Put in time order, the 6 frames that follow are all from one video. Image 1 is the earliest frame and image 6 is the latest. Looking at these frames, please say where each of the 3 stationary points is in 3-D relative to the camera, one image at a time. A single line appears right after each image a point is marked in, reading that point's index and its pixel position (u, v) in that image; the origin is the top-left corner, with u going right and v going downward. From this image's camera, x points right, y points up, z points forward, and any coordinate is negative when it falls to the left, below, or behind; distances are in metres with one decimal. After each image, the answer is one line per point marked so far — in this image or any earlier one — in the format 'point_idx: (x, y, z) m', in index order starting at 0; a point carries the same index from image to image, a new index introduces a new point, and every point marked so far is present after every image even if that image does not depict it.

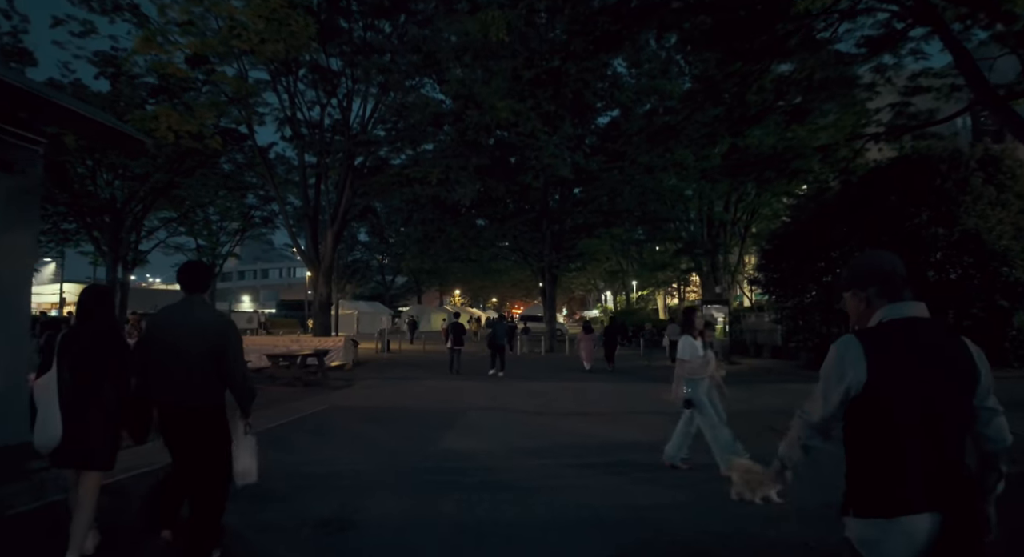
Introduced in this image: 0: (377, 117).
0: (-4.5, +5.4, +17.9) m
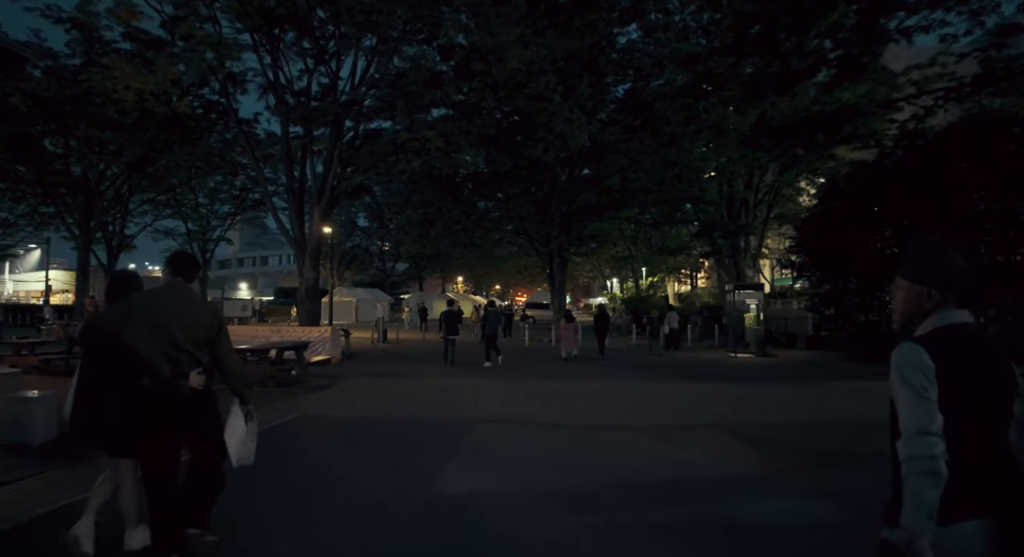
0: (-4.2, +5.9, +15.9) m
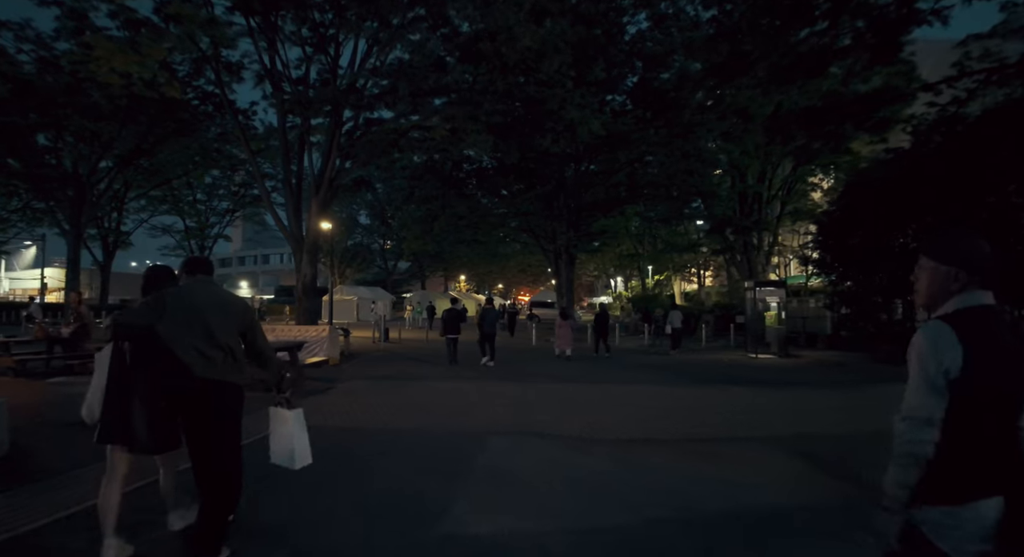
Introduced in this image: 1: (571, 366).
0: (-4.0, +6.0, +15.2) m
1: (+1.8, -2.7, +16.8) m
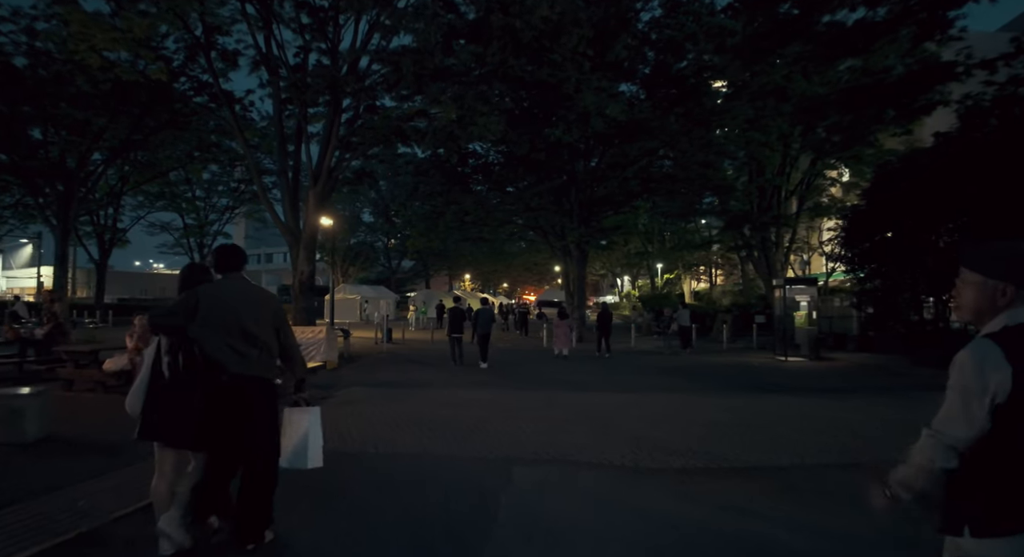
0: (-3.7, +6.1, +14.2) m
1: (+2.1, -2.7, +15.8) m
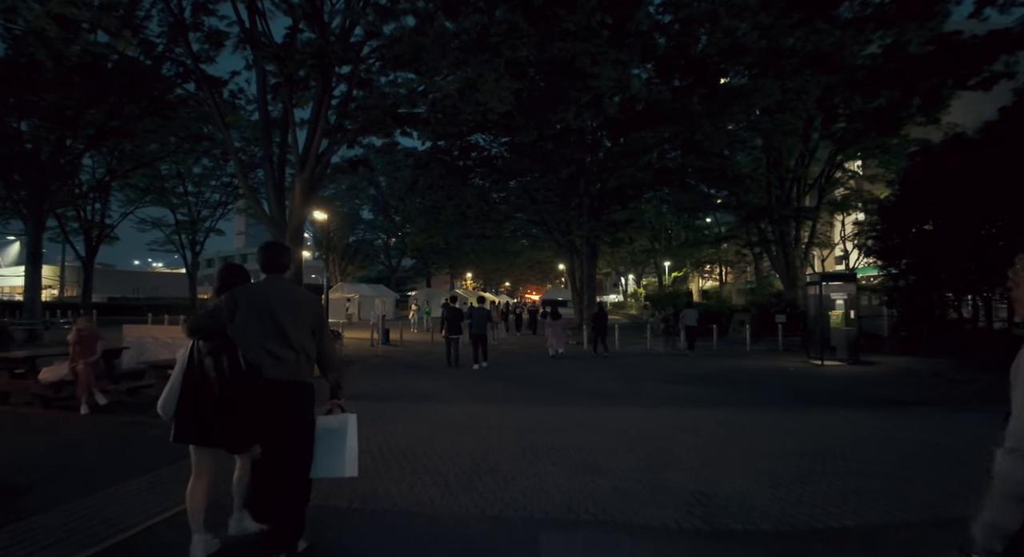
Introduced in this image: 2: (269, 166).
0: (-3.6, +6.2, +12.9) m
1: (+2.3, -2.6, +14.5) m
2: (-6.6, +3.1, +14.9) m
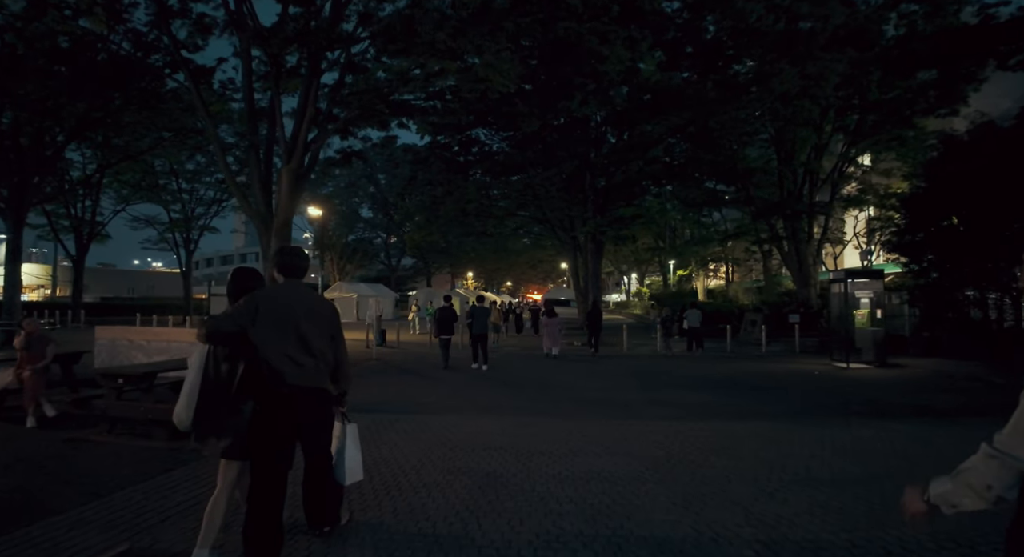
0: (-3.5, +6.2, +12.1) m
1: (+2.4, -2.5, +13.7) m
2: (-6.5, +3.1, +14.1) m
